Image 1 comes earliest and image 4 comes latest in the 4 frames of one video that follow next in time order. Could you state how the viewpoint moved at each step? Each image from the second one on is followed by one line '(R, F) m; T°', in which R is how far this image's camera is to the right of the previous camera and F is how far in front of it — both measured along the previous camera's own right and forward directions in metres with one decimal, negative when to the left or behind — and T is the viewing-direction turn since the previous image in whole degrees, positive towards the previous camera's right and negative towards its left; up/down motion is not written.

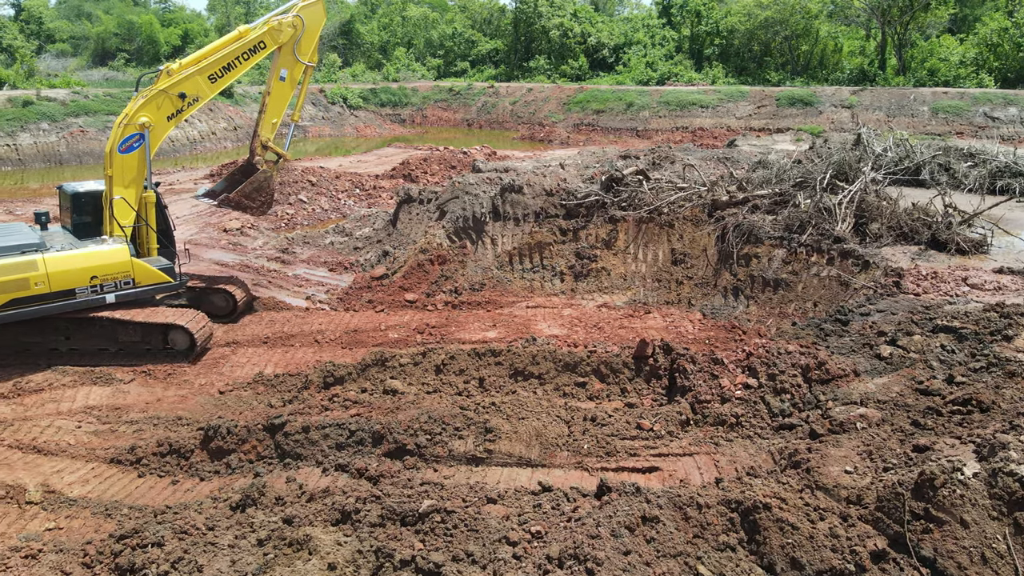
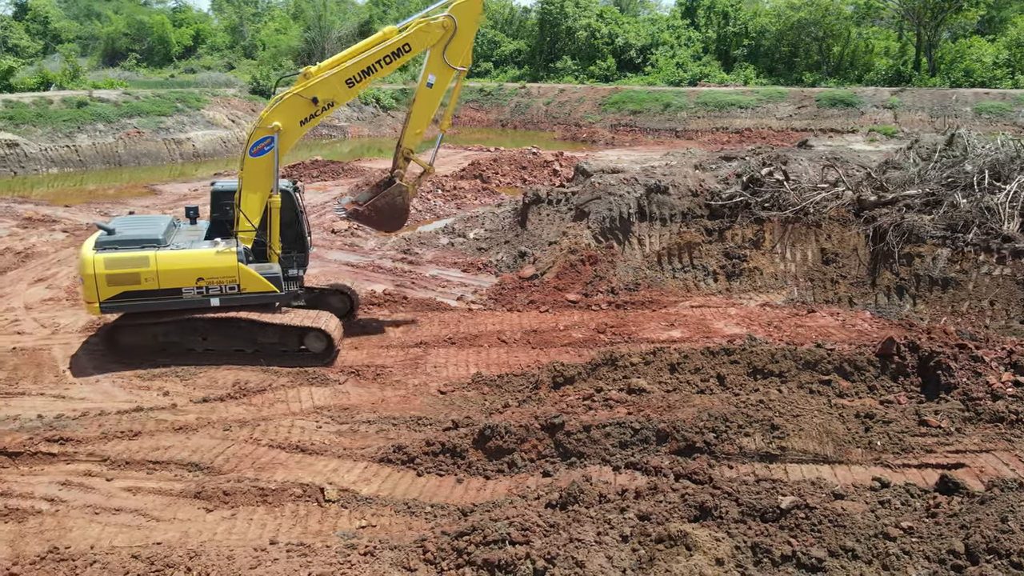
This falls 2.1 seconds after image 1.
(-2.3, -0.1) m; 0°
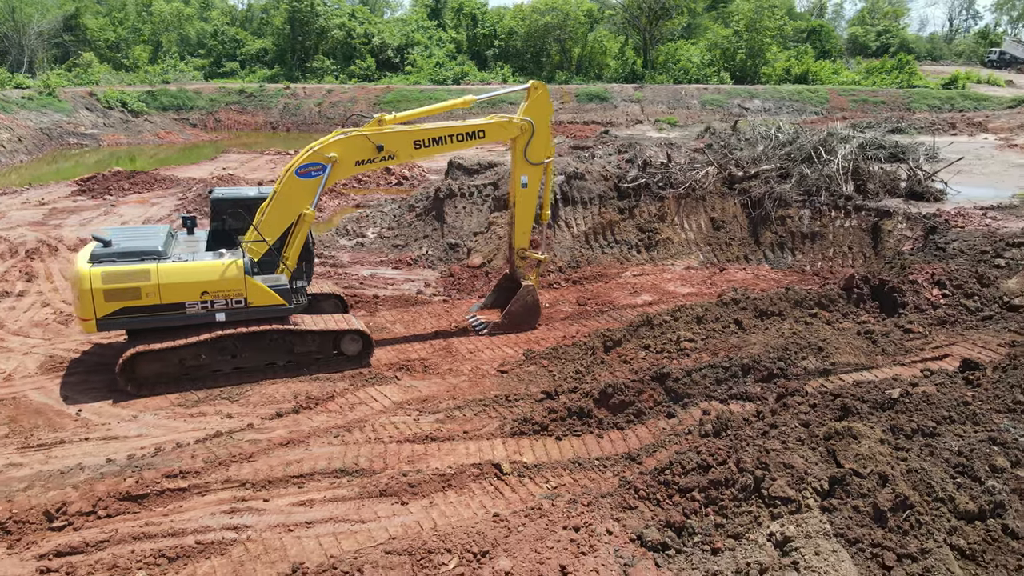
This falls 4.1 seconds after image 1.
(-3.3, 0.0) m; +20°
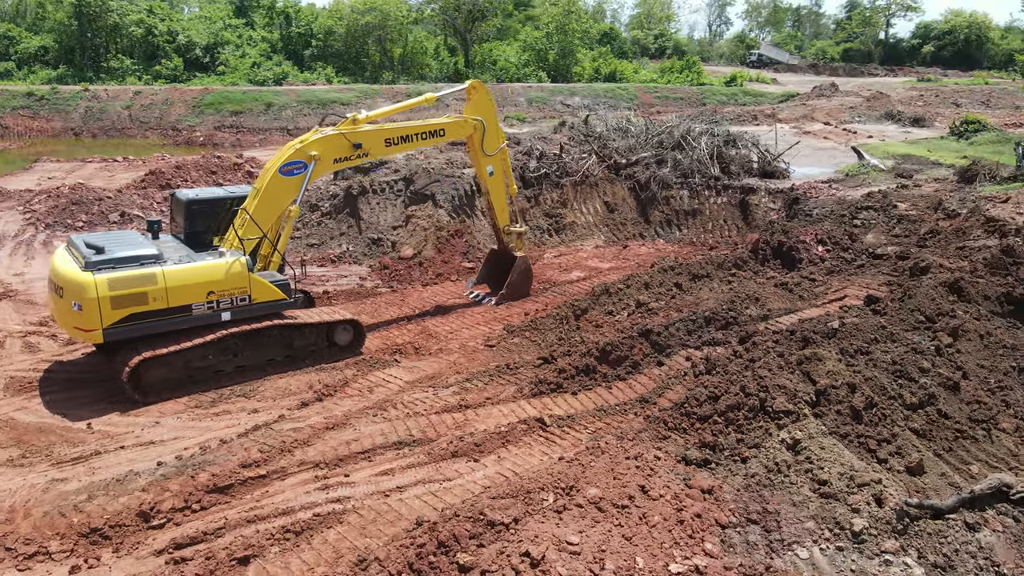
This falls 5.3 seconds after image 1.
(-2.0, -0.5) m; +15°
